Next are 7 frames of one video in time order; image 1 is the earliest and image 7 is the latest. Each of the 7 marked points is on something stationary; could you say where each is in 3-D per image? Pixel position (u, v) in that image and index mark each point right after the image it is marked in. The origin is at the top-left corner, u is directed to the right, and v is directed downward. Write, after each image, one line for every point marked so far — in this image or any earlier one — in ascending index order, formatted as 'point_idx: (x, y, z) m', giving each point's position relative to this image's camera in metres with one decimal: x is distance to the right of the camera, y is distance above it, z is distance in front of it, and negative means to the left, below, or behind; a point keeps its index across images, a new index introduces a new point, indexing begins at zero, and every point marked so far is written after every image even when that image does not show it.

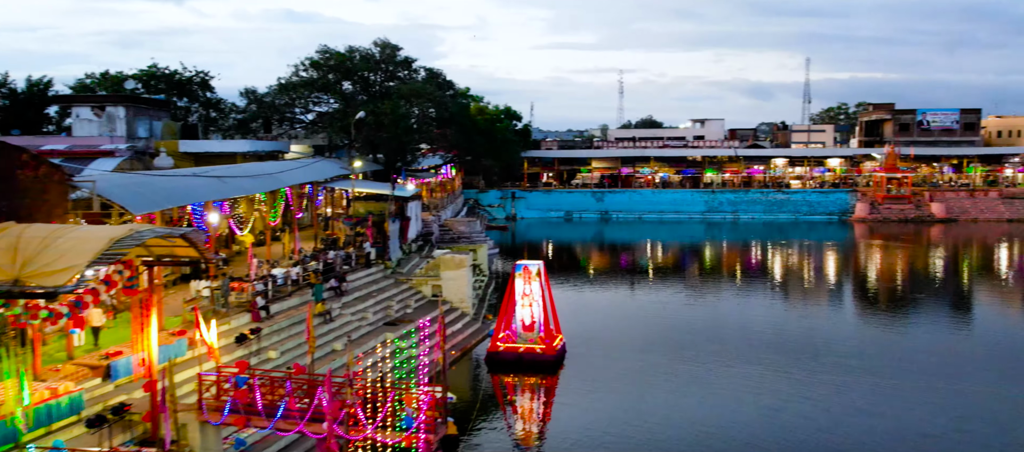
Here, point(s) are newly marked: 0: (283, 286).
0: (-4.7, -1.3, +18.0) m
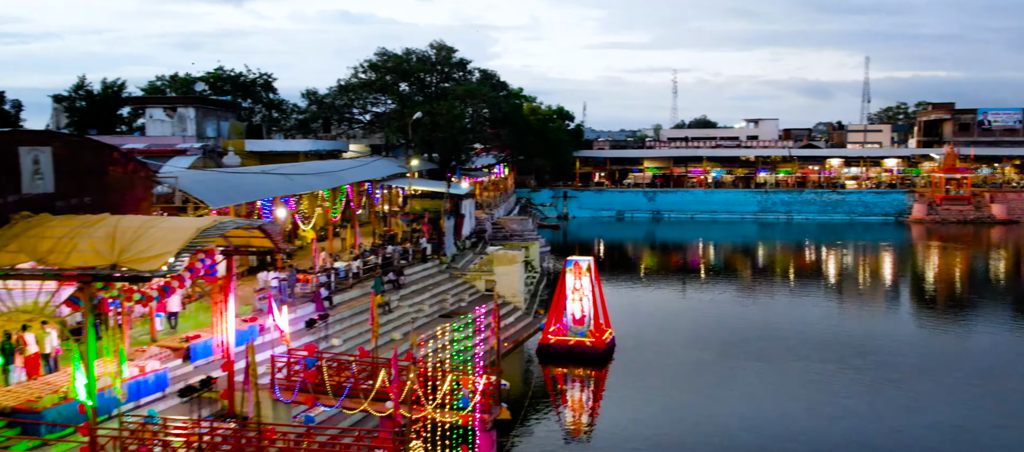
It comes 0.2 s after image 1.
0: (-3.6, -1.1, +19.0) m
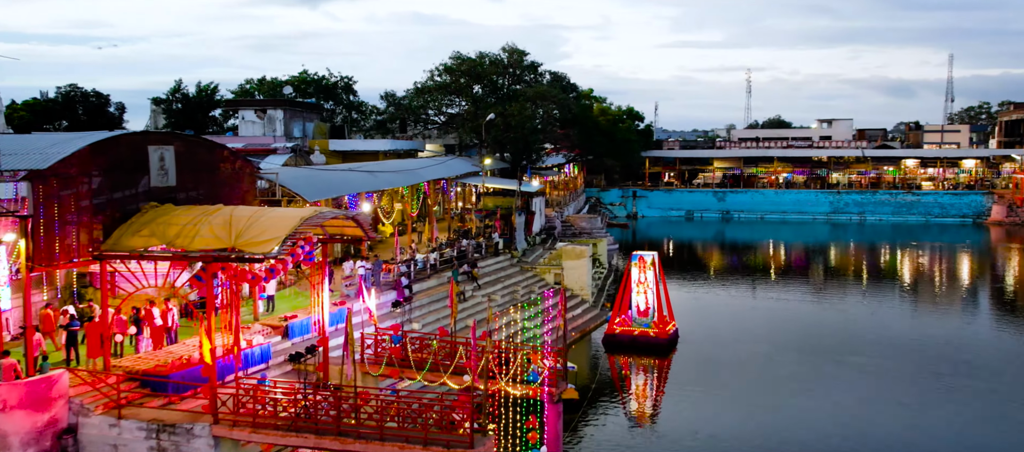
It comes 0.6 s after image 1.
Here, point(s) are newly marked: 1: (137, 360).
0: (-2.1, -1.0, +20.4) m
1: (-5.3, -1.9, +12.5) m
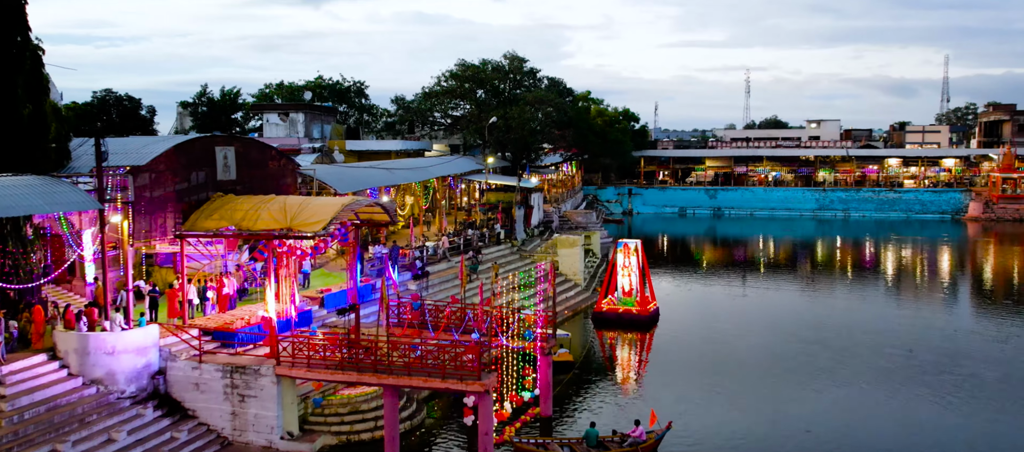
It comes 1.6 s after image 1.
0: (-2.1, -0.8, +23.3) m
1: (-5.3, -1.6, +15.5) m
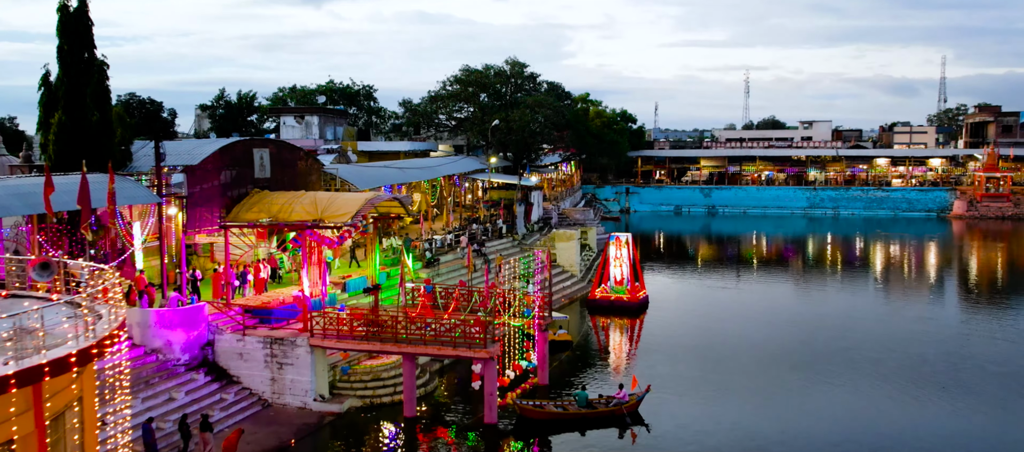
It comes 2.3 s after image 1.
0: (-2.0, -0.6, +25.6) m
1: (-5.3, -1.5, +17.8) m
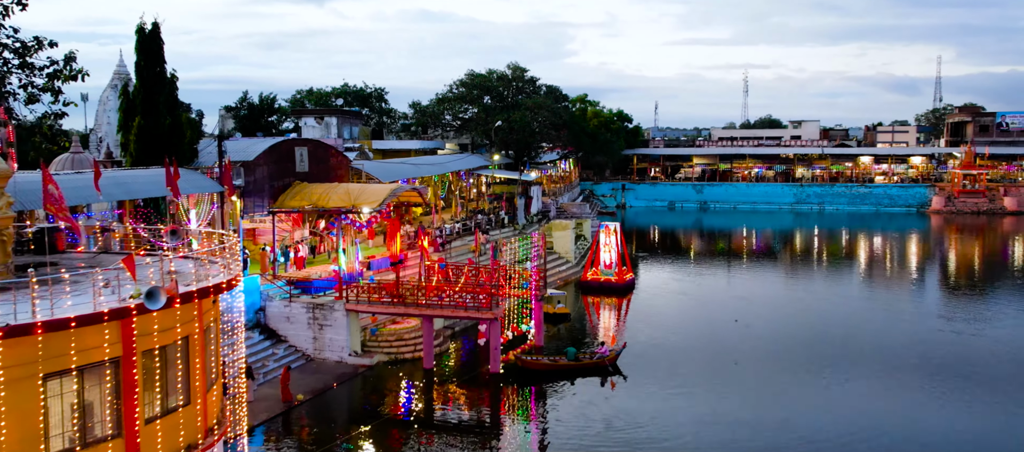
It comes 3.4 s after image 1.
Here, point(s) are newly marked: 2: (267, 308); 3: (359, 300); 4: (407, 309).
0: (-2.0, -0.2, +29.0) m
1: (-5.3, -1.1, +21.2) m
2: (-5.6, -1.9, +20.0) m
3: (-3.4, -1.7, +19.6) m
4: (-2.3, -1.8, +19.3) m
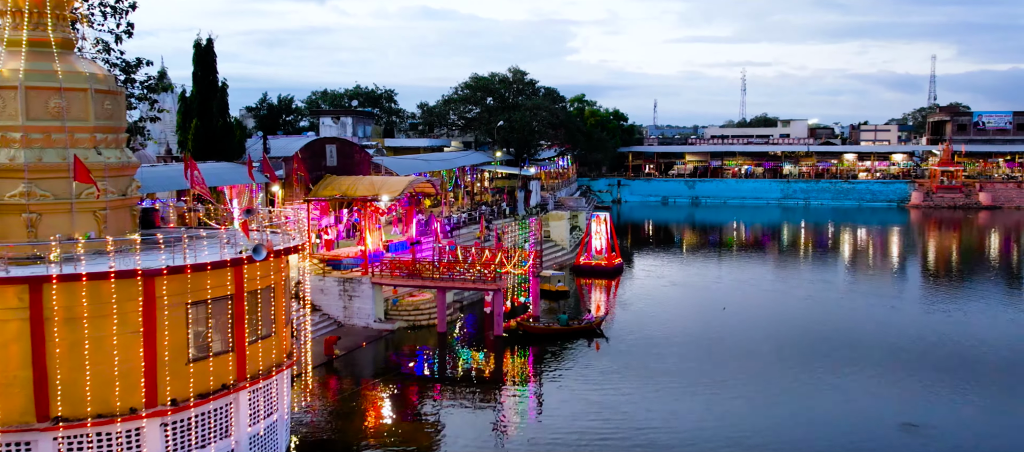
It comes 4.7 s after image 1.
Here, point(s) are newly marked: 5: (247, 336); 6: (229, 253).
0: (-2.0, +0.2, +32.5) m
1: (-5.3, -0.8, +24.7) m
2: (-5.5, -1.5, +23.5) m
3: (-3.4, -1.3, +23.1) m
4: (-2.3, -1.5, +22.8) m
5: (-3.7, -1.5, +12.2) m
6: (-3.9, -0.4, +12.0) m
